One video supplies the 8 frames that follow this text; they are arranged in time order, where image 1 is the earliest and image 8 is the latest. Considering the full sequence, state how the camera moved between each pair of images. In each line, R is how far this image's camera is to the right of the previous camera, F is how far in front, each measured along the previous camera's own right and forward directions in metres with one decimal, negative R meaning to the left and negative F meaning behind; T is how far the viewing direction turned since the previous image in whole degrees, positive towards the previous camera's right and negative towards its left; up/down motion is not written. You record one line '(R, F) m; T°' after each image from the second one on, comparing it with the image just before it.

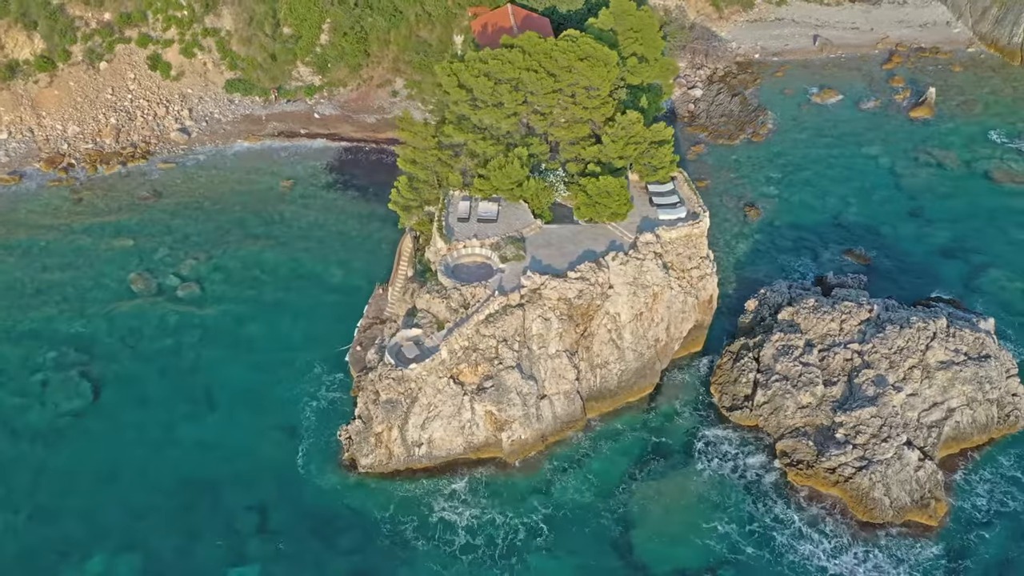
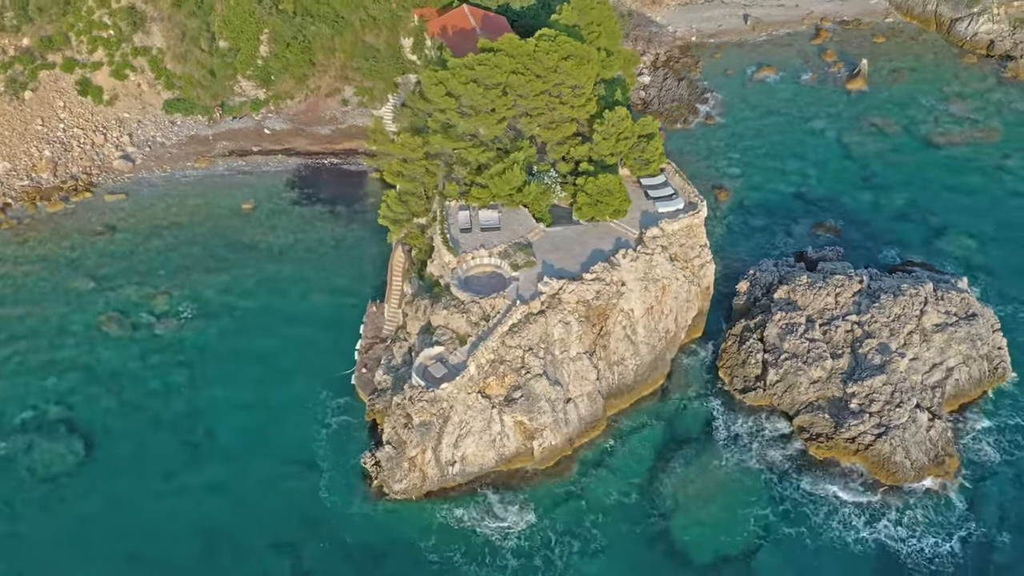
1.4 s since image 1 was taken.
(-5.7, +0.7) m; +6°
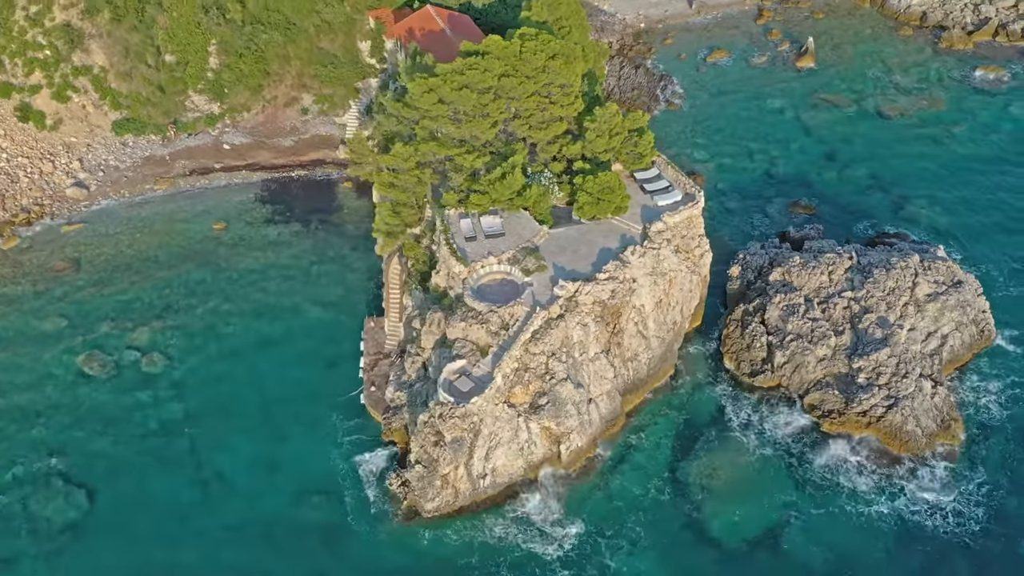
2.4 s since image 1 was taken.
(-4.7, +0.7) m; +5°
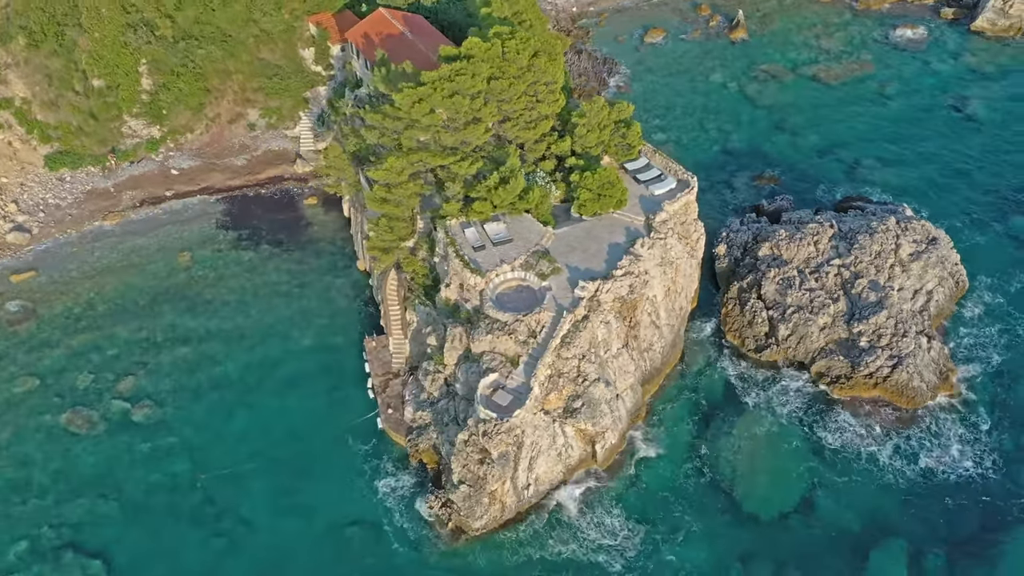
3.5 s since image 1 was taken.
(-6.1, +0.9) m; +7°
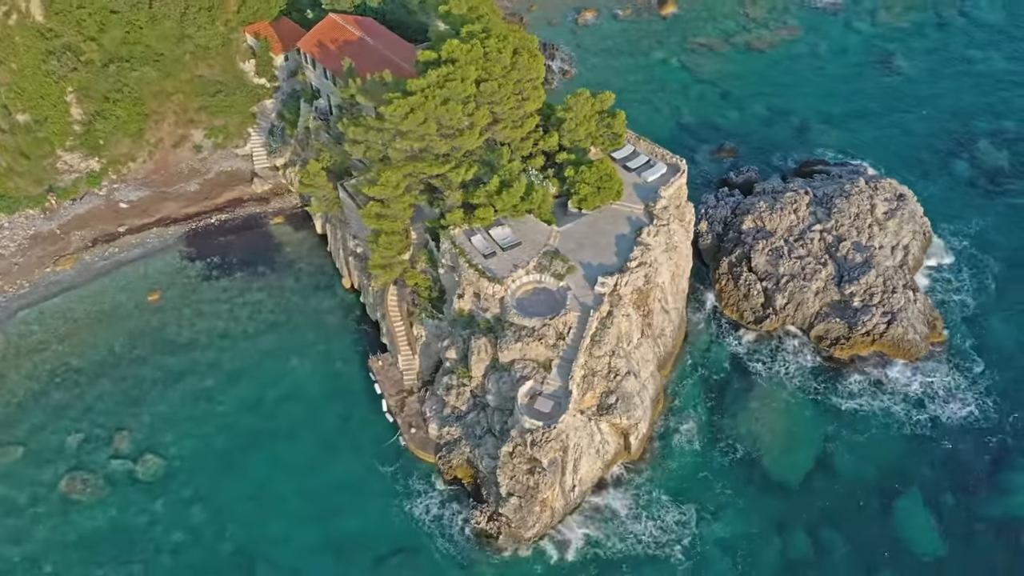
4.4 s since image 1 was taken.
(-6.1, +0.9) m; +7°
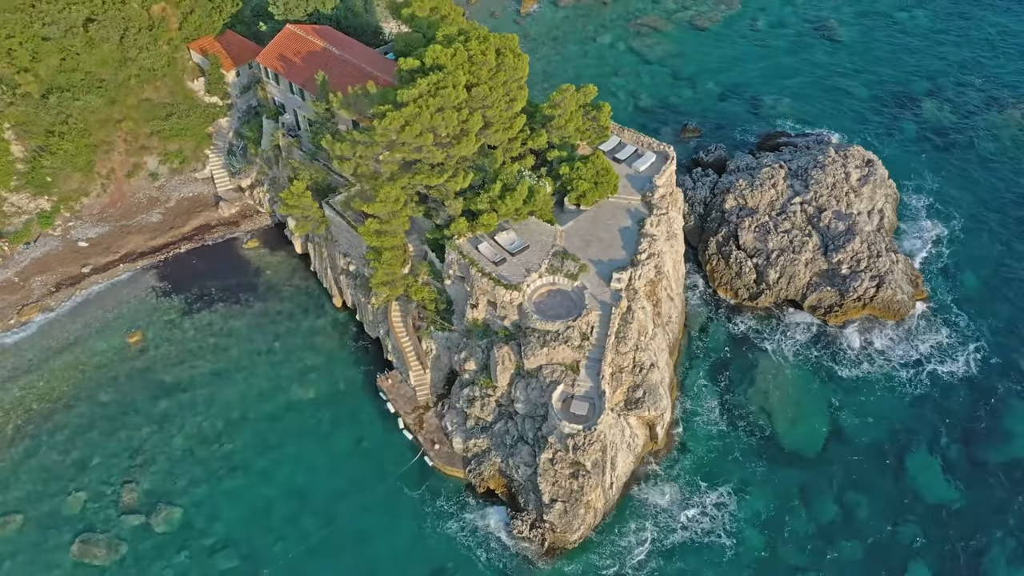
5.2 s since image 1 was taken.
(-5.0, +0.7) m; +6°
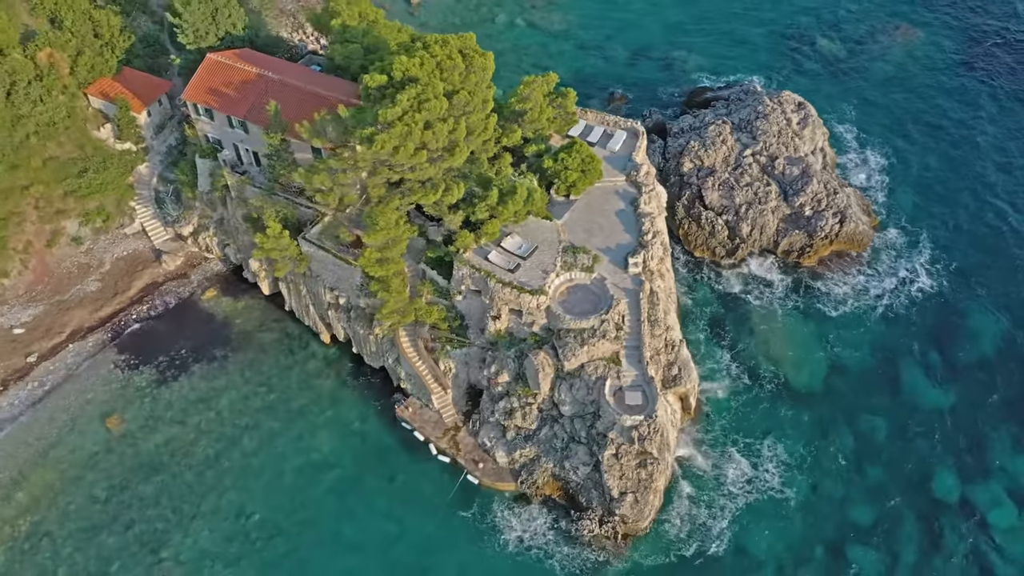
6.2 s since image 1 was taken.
(-8.2, +1.6) m; +10°
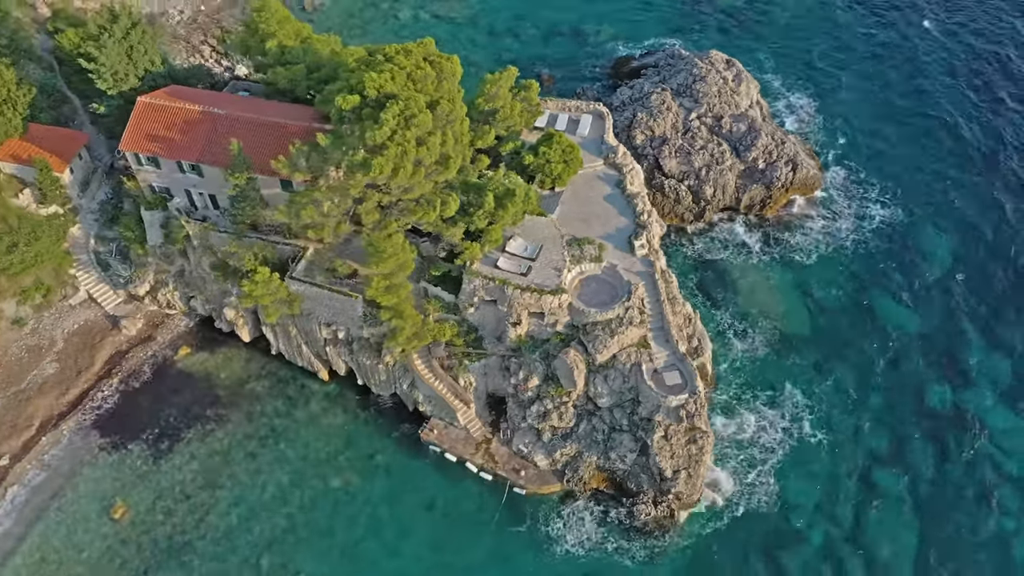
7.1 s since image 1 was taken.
(-7.1, +1.3) m; +8°
